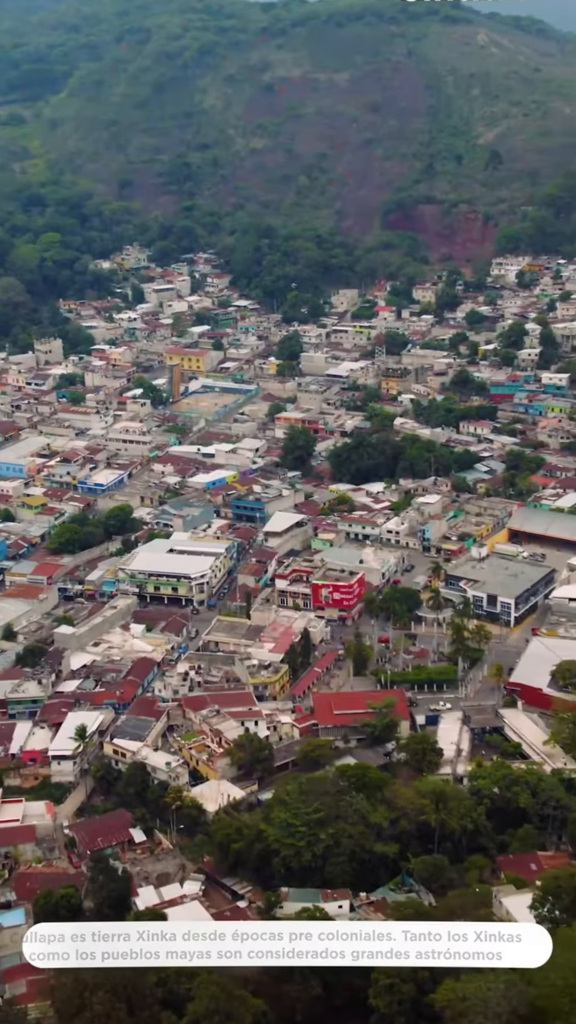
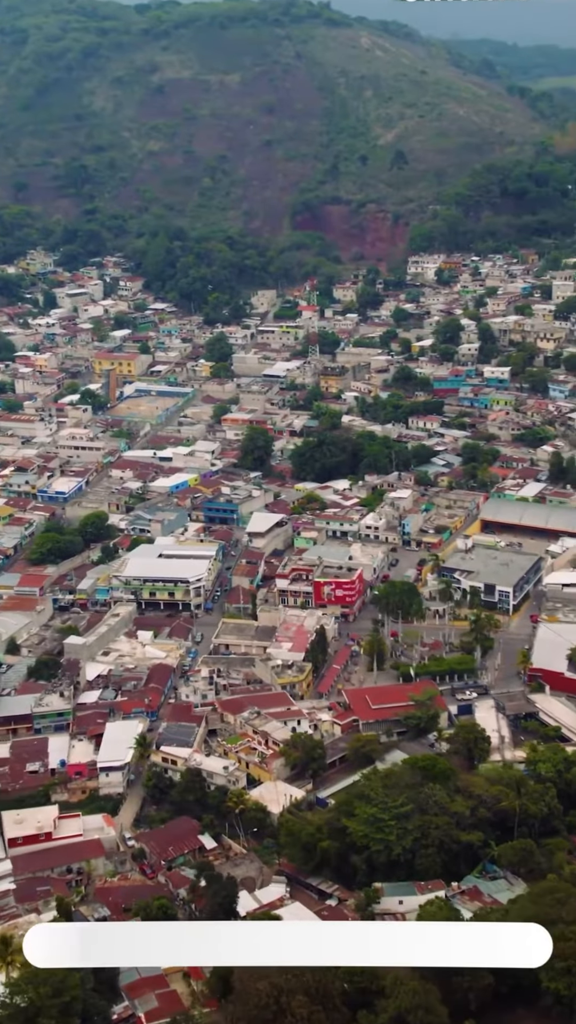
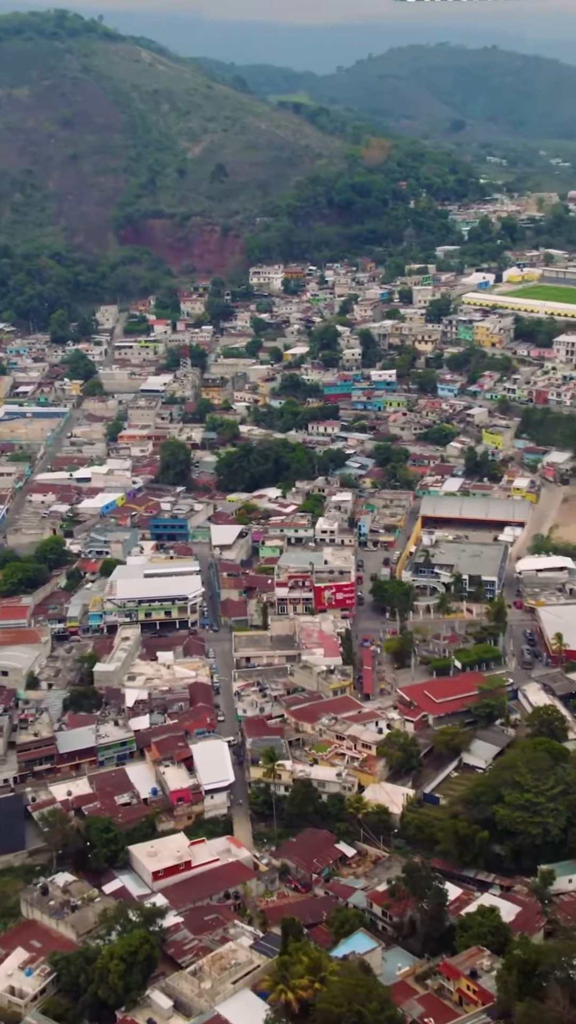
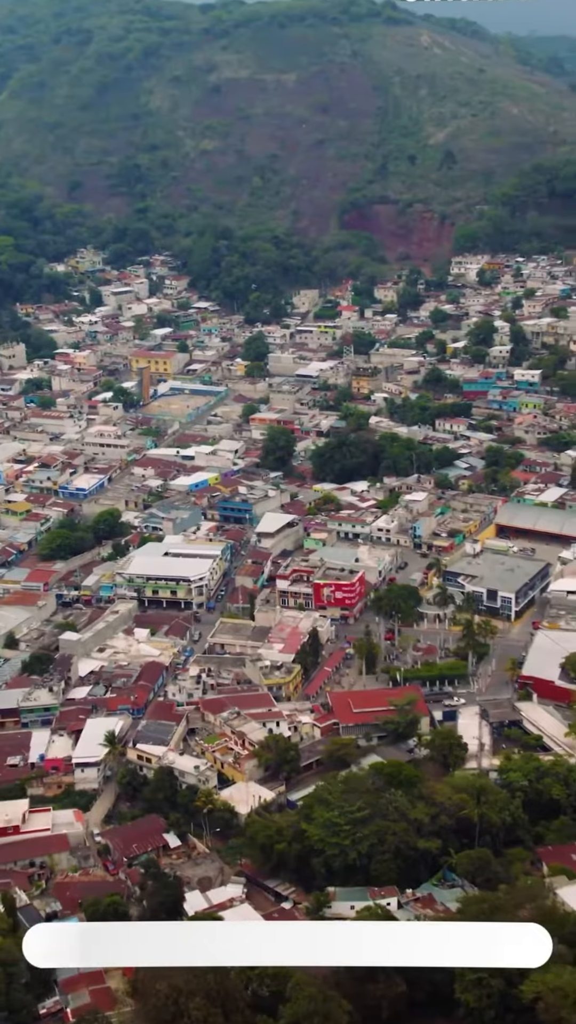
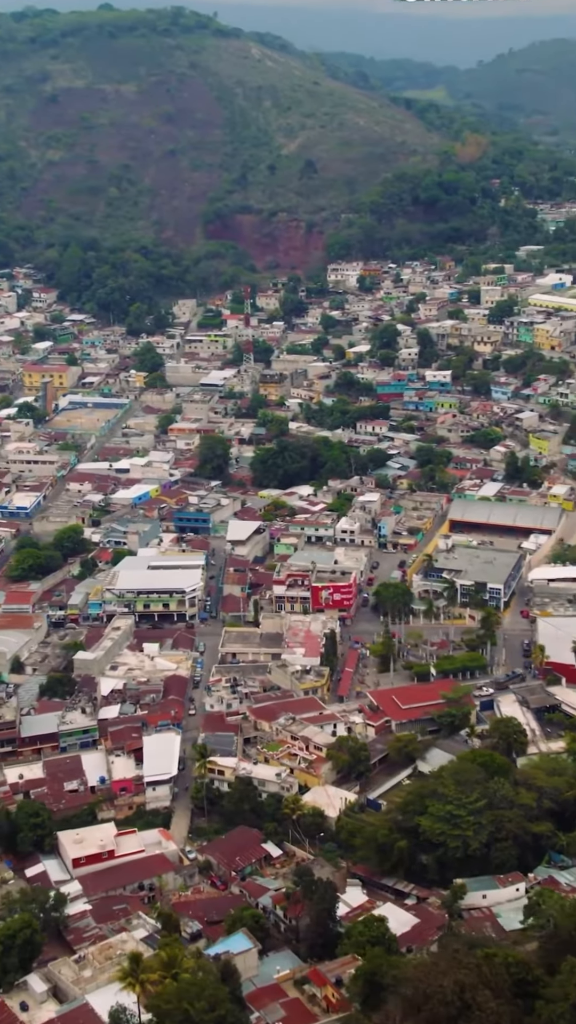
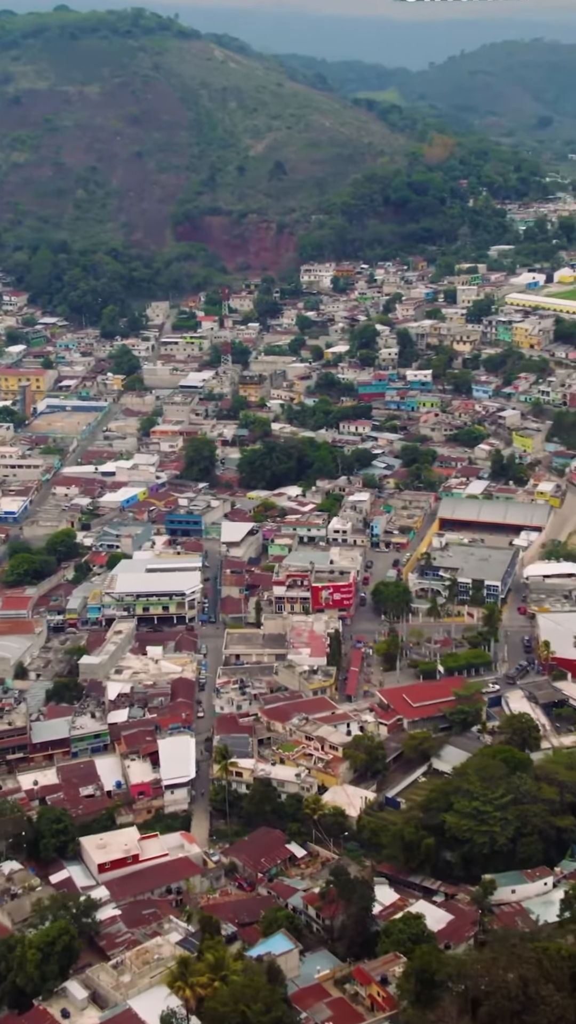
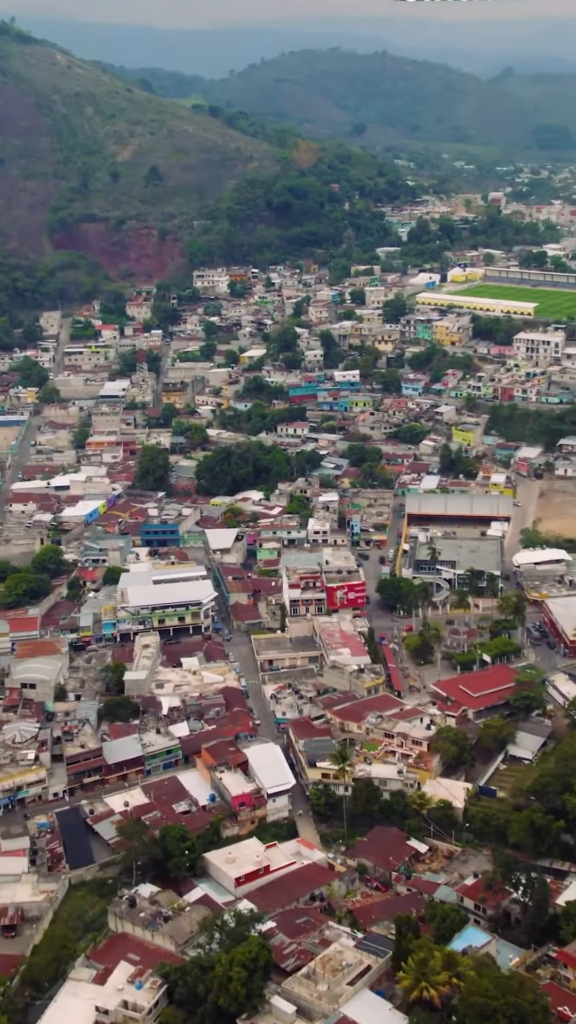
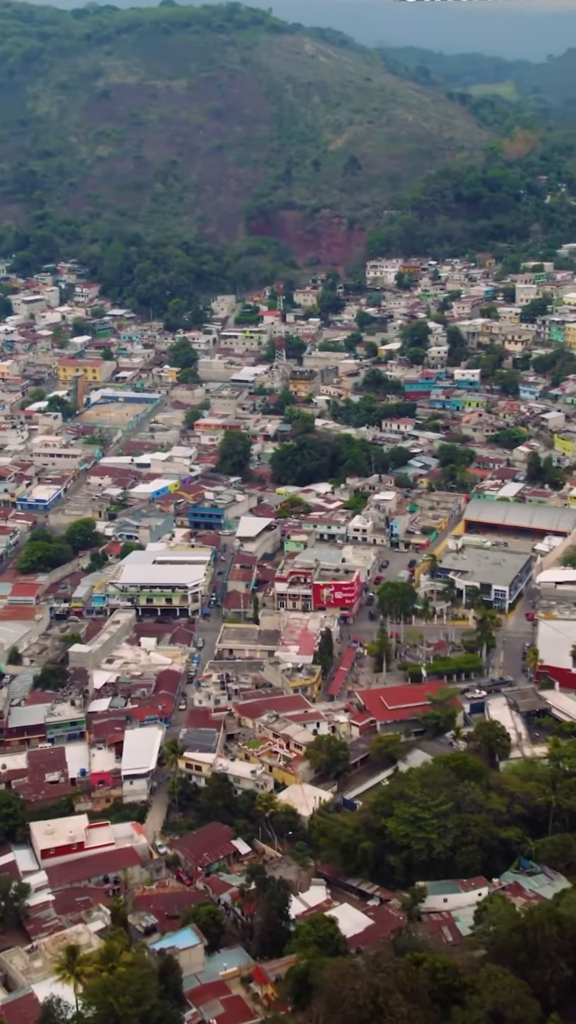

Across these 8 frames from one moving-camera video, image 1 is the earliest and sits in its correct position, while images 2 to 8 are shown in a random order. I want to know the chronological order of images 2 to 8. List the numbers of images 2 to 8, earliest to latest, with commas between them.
4, 2, 8, 5, 6, 3, 7
